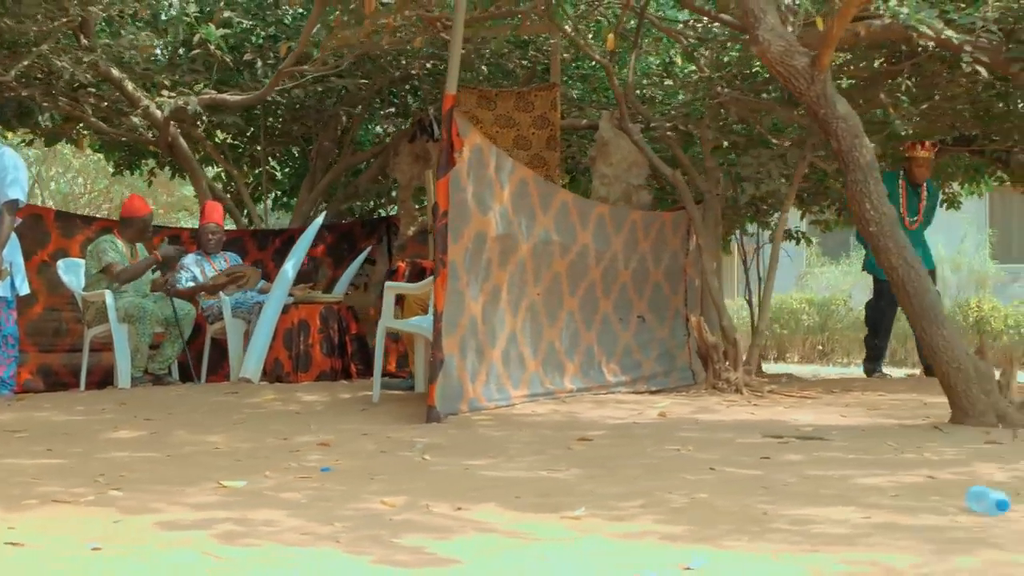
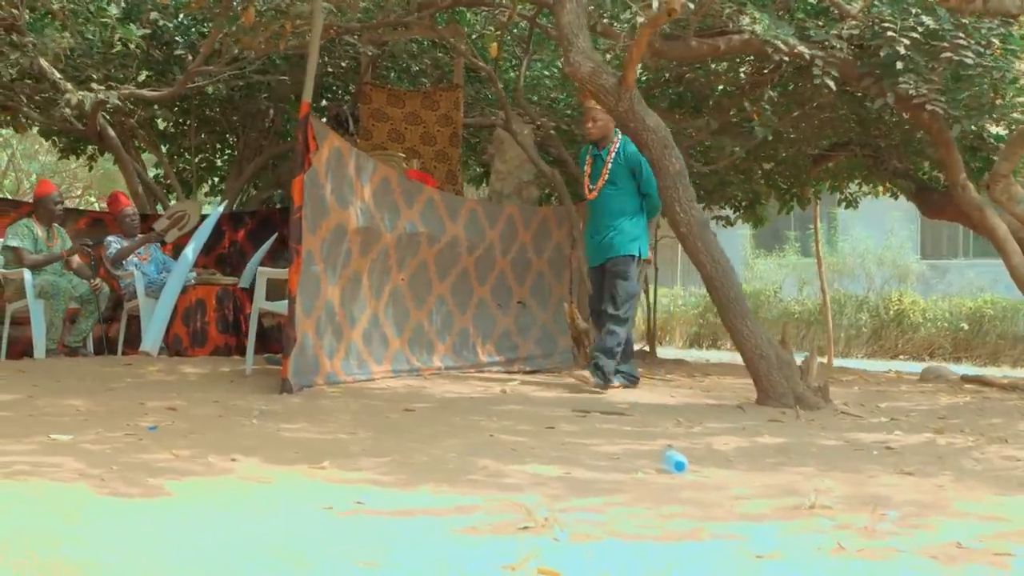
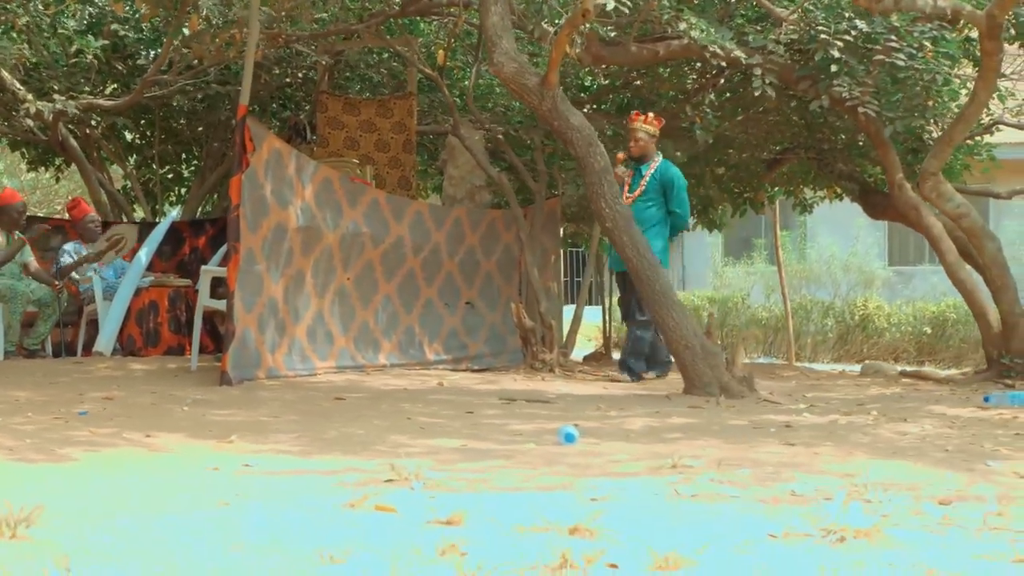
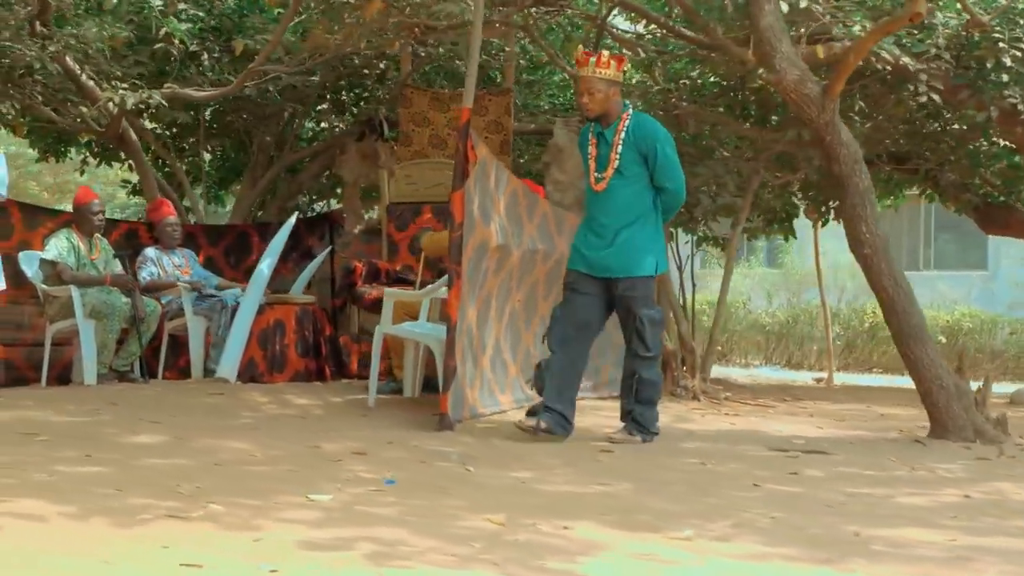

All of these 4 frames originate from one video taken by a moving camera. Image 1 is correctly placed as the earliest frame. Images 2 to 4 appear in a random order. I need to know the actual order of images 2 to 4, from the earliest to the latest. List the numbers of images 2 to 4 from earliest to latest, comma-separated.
3, 2, 4
